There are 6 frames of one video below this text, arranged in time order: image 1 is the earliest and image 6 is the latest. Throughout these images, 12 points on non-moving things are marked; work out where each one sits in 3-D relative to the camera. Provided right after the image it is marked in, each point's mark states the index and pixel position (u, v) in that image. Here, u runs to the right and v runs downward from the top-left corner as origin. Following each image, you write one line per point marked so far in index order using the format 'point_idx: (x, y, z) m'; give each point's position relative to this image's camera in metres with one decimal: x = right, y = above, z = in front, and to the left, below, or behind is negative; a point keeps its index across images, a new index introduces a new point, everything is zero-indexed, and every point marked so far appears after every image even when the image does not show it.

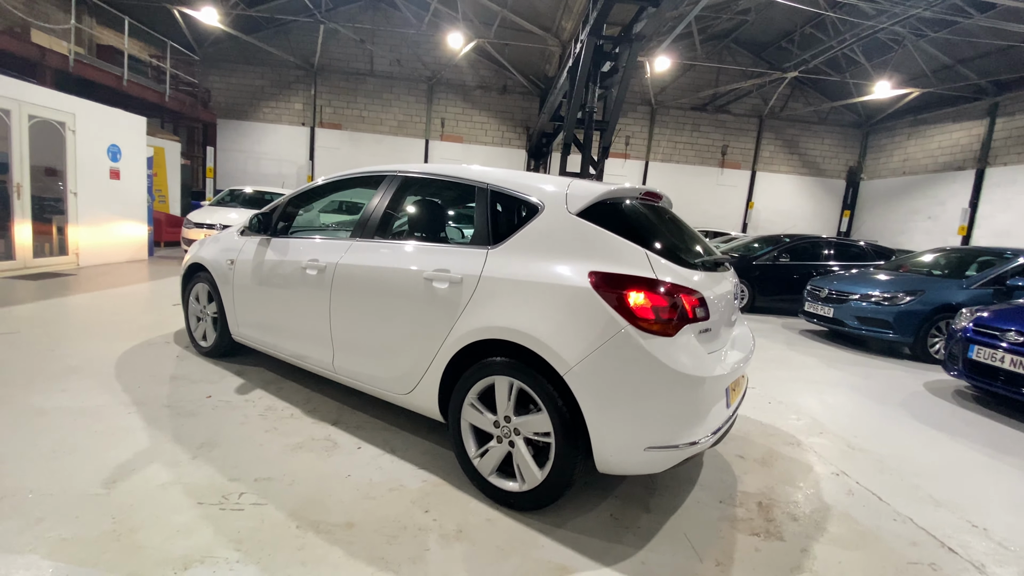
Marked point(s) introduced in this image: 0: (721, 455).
0: (+1.1, -0.9, +2.6) m
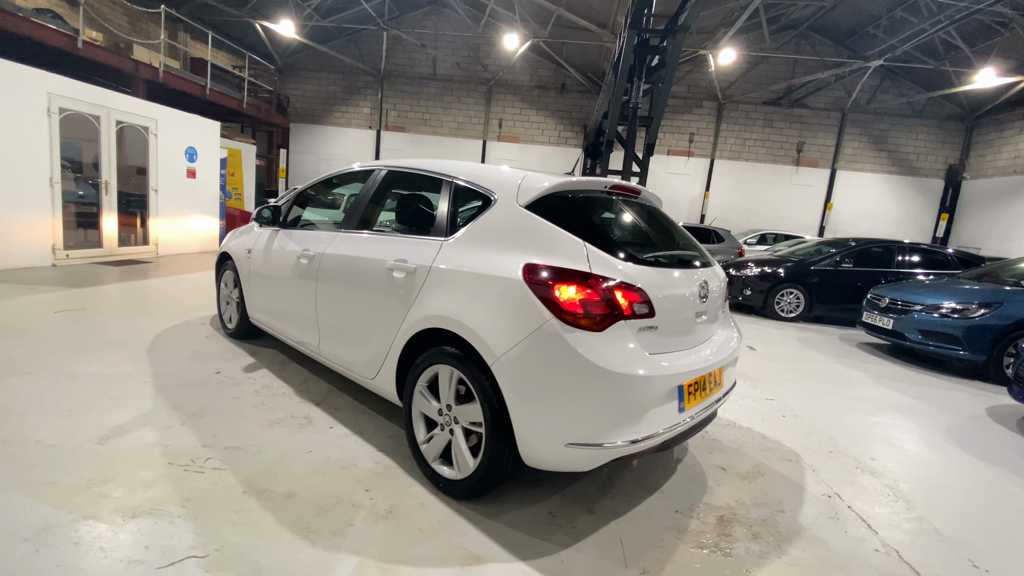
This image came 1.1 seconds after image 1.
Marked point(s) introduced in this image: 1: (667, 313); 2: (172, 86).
0: (+1.0, -0.9, +2.5) m
1: (+0.6, -0.1, +1.9) m
2: (-6.1, +3.6, +8.6) m
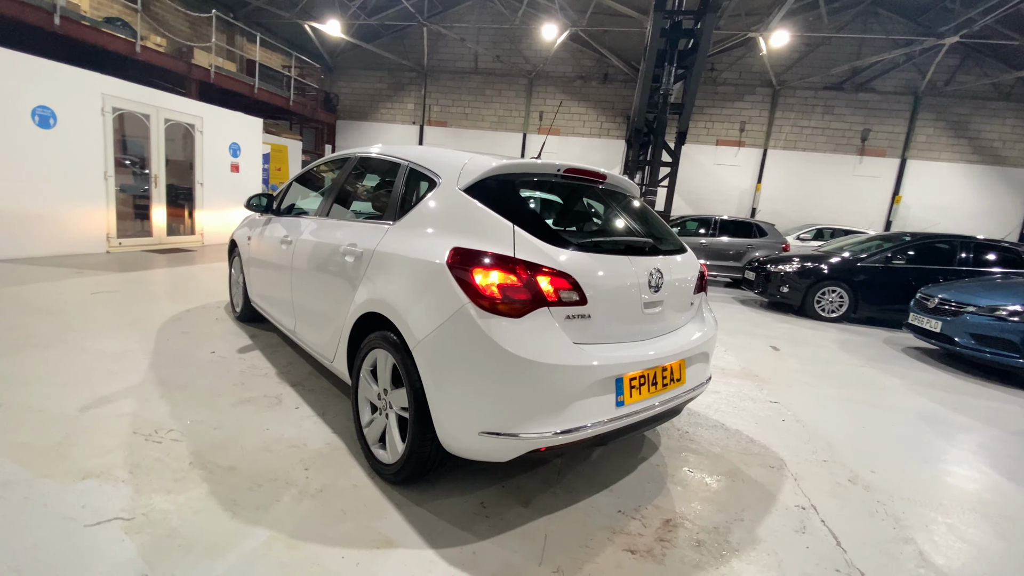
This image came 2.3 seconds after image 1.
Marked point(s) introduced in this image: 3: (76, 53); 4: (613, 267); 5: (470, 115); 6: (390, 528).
0: (+0.7, -0.9, +2.3) m
1: (+0.3, -0.1, +1.8) m
2: (-5.6, +3.9, +9.1) m
3: (-6.6, +3.6, +7.3) m
4: (+0.4, +0.1, +1.9) m
5: (-1.3, +5.2, +14.3) m
6: (-0.4, -0.9, +1.7) m
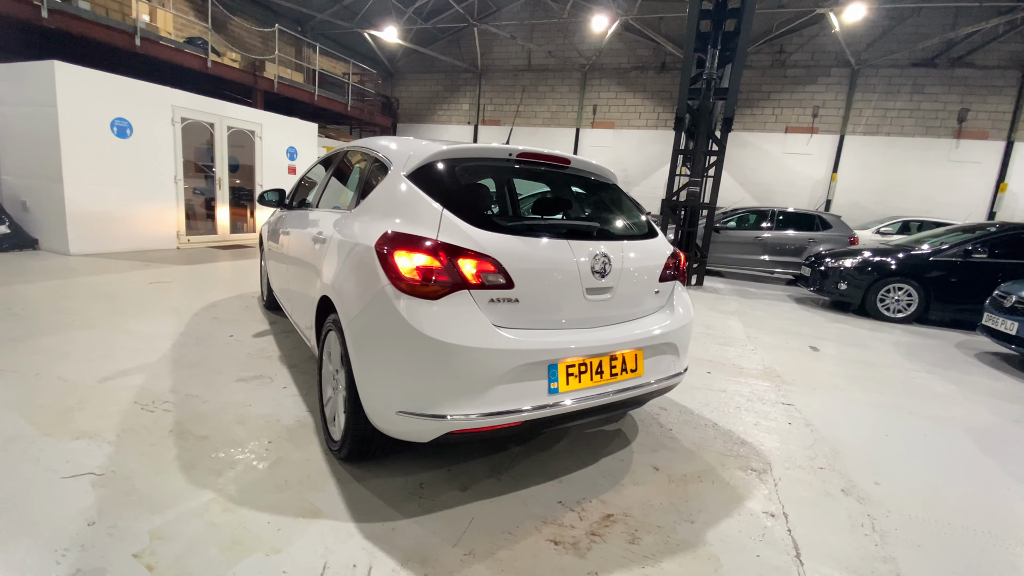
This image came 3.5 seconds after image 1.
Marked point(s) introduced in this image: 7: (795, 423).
0: (+0.5, -0.8, +2.2) m
1: (+0.1, 0.0, +1.8) m
2: (-4.7, +4.0, +9.9) m
3: (-6.0, +3.8, +8.2) m
4: (+0.1, +0.1, +1.8) m
5: (+0.3, +5.3, +14.3) m
6: (-0.7, -0.8, +1.8) m
7: (+1.7, -0.8, +2.8) m
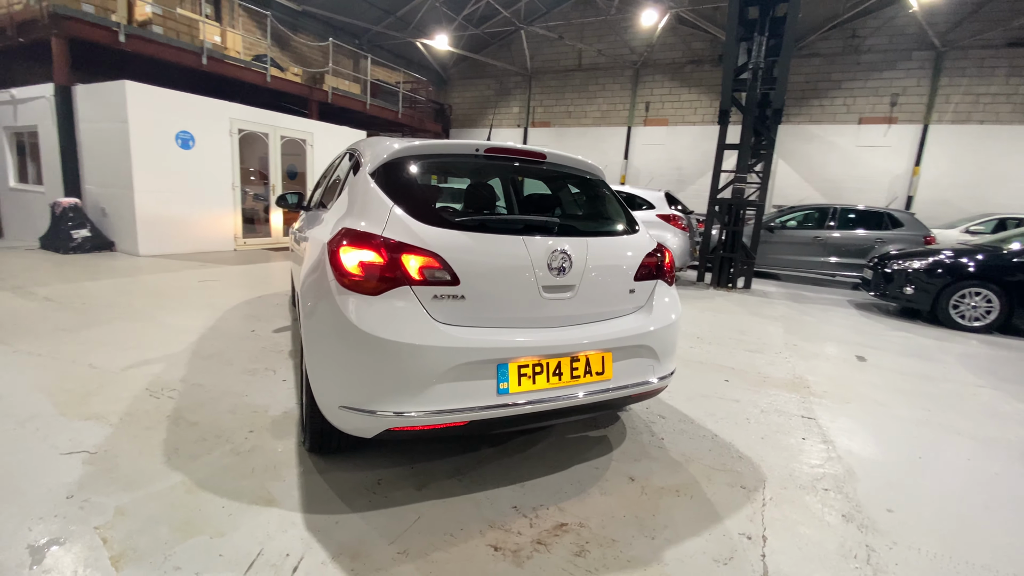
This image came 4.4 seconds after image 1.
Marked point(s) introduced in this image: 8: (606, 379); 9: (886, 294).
0: (+0.4, -0.8, +2.1) m
1: (-0.1, 0.0, +1.7) m
2: (-3.8, +4.0, +10.4) m
3: (-5.3, +3.8, +8.9) m
4: (-0.1, +0.2, +1.8) m
5: (+1.8, +5.2, +14.2) m
6: (-0.9, -0.8, +1.9) m
7: (+1.6, -0.8, +2.6) m
8: (+0.4, -0.4, +1.9) m
9: (+4.6, -0.1, +5.9) m
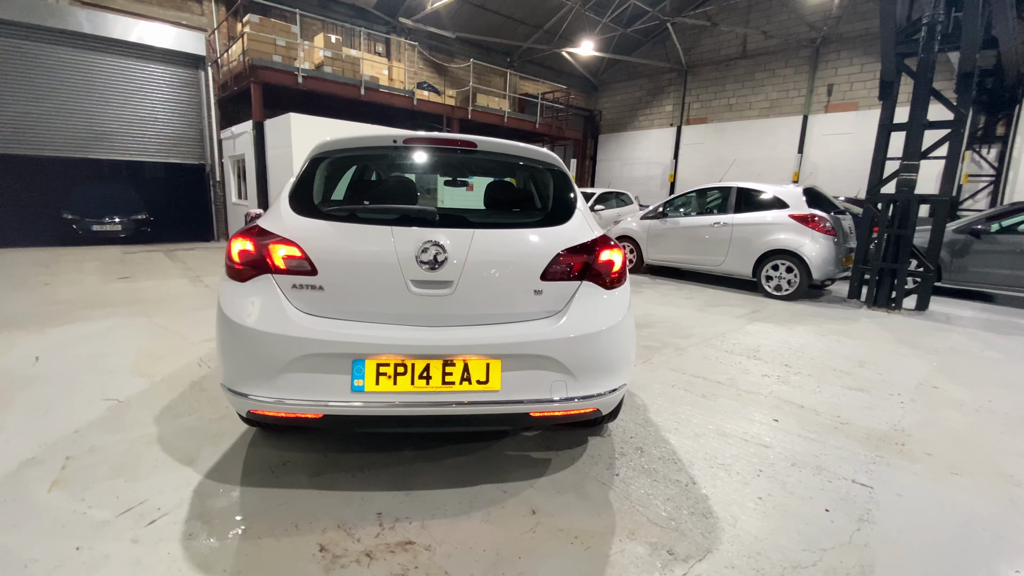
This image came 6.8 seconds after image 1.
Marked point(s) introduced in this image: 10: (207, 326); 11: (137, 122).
0: (0.0, -0.8, +1.9) m
1: (-0.6, 0.0, +1.7) m
2: (-0.7, +3.9, +11.1) m
3: (-2.7, +3.8, +10.3) m
4: (-0.5, +0.2, +1.7) m
5: (+5.9, +4.8, +12.7) m
6: (-1.3, -0.7, +2.1) m
7: (+1.3, -0.9, +1.9) m
8: (-0.1, -0.4, +1.7) m
9: (+5.3, -0.3, +3.9) m
10: (-2.4, -0.3, +3.8) m
11: (-7.1, +3.2, +9.1) m
